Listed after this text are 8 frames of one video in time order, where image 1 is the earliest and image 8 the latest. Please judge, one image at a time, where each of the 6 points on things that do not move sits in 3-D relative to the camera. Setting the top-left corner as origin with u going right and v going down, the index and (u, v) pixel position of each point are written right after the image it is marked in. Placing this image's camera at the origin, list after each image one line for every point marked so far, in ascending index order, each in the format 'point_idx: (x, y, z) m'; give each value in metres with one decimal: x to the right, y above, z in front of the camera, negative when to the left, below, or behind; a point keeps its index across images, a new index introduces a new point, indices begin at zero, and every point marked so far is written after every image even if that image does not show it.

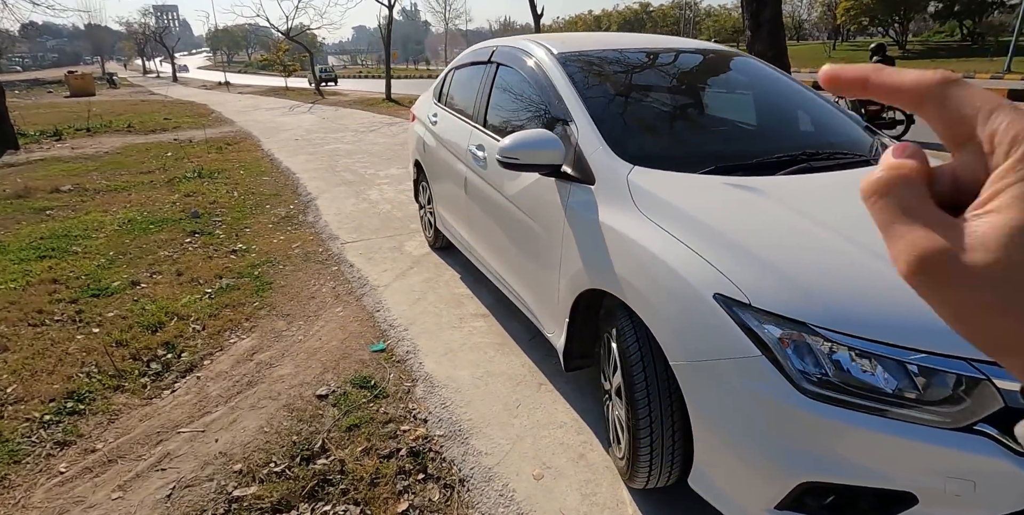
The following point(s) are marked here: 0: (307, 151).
0: (-3.2, +1.6, +9.1) m
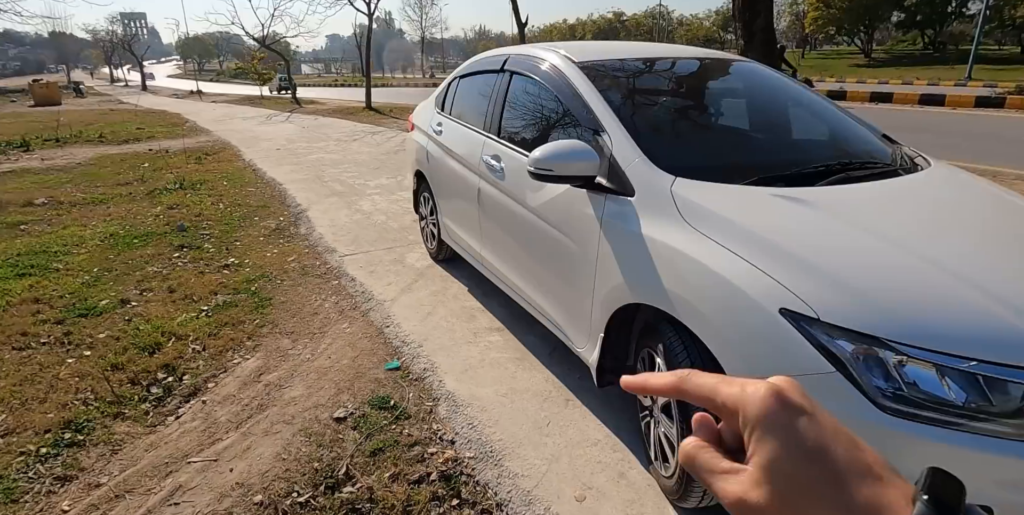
0: (-3.3, +1.5, +8.9) m
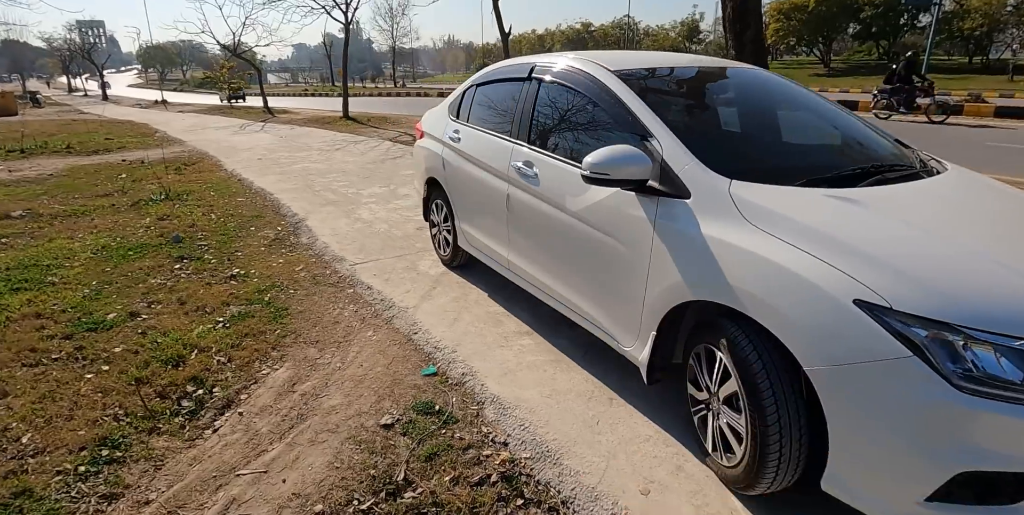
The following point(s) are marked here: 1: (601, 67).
0: (-3.5, +1.3, +8.8) m
1: (+0.5, +1.0, +3.0) m
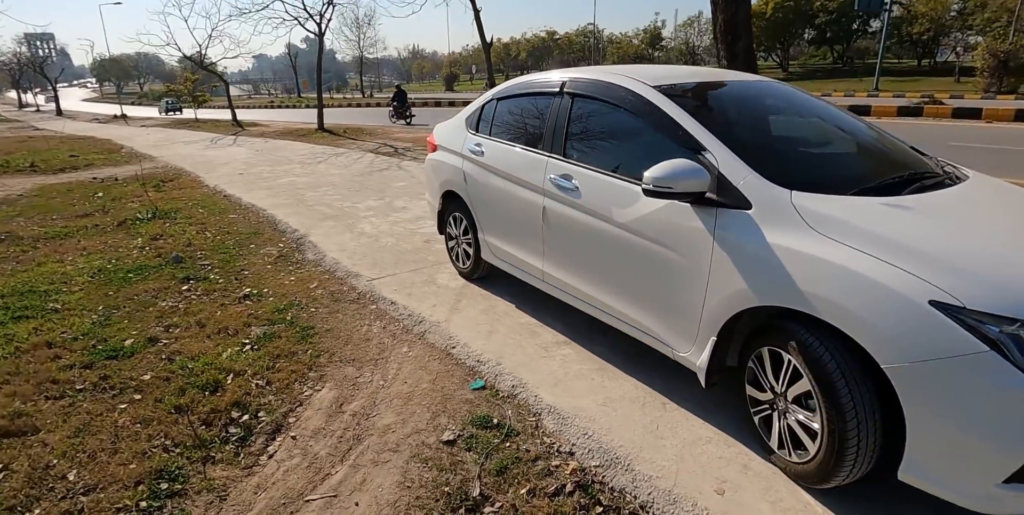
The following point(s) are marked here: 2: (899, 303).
0: (-3.7, +1.0, +8.6) m
1: (+0.7, +0.9, +3.1) m
2: (+1.3, -0.1, +2.0) m
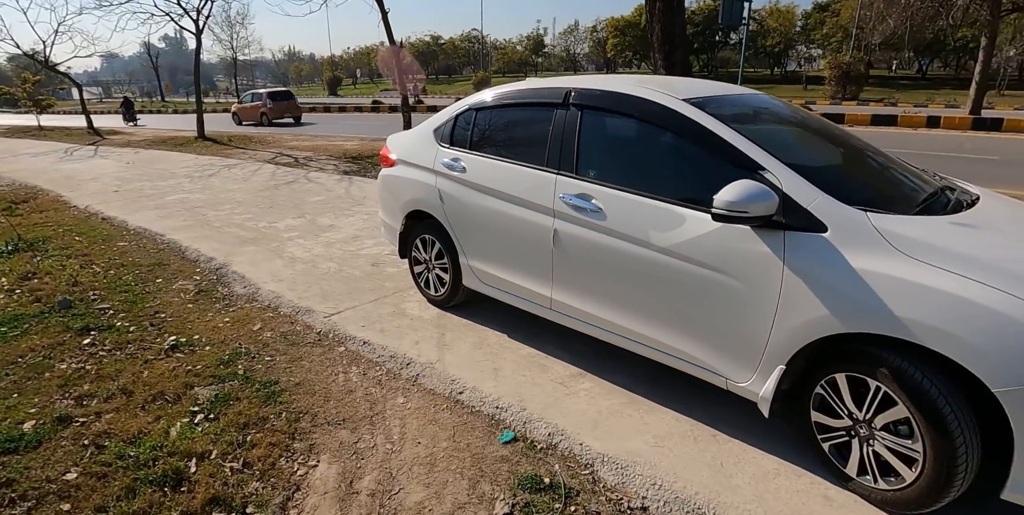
0: (-4.6, +0.7, +7.4) m
1: (+0.7, +0.8, +2.9) m
2: (+1.6, -0.2, +1.9) m
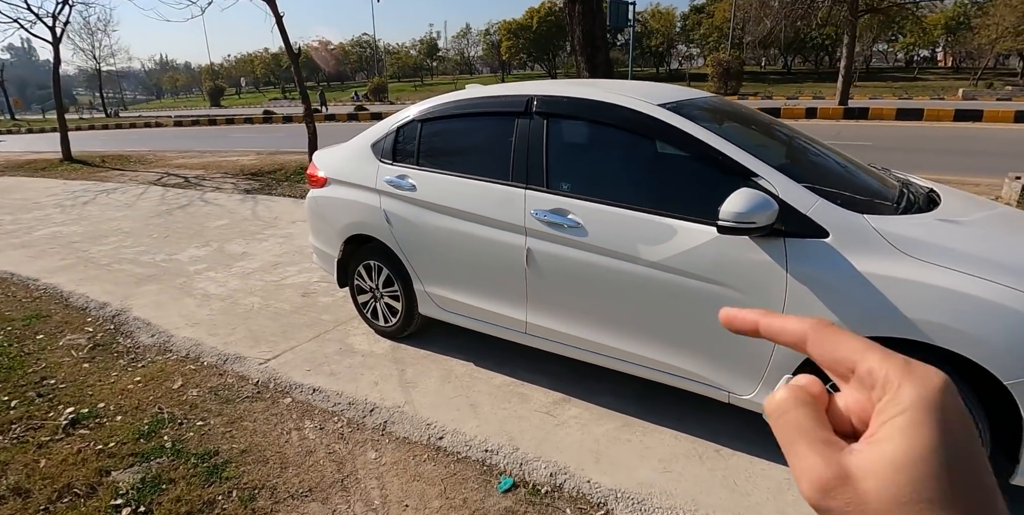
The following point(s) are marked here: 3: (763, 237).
0: (-5.4, +0.1, +6.4) m
1: (+0.6, +0.7, +2.7) m
2: (+1.6, -0.2, +1.9) m
3: (+1.0, +0.1, +2.3) m
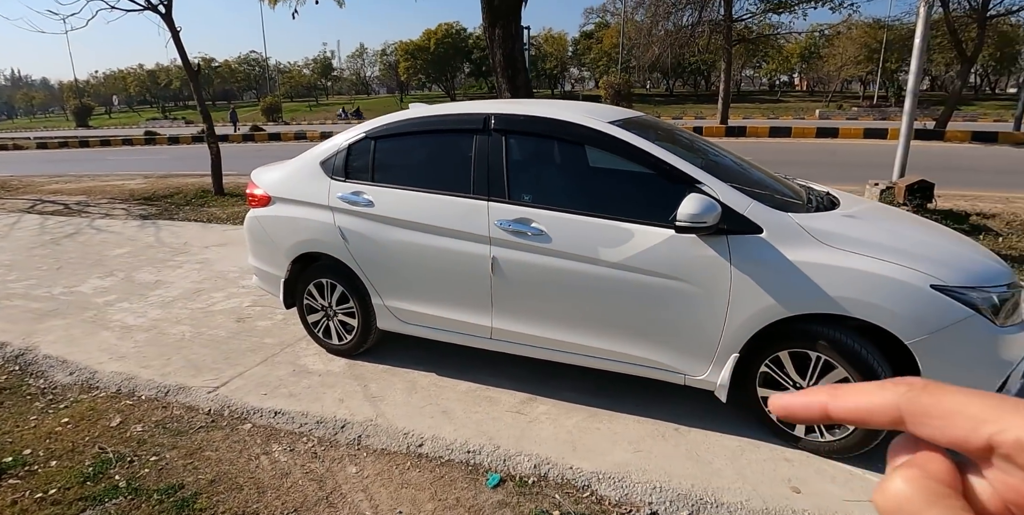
0: (-6.1, -0.3, +5.5) m
1: (+0.4, +0.7, +3.0) m
2: (+1.6, -0.1, +2.3) m
3: (+0.9, +0.1, +2.6) m
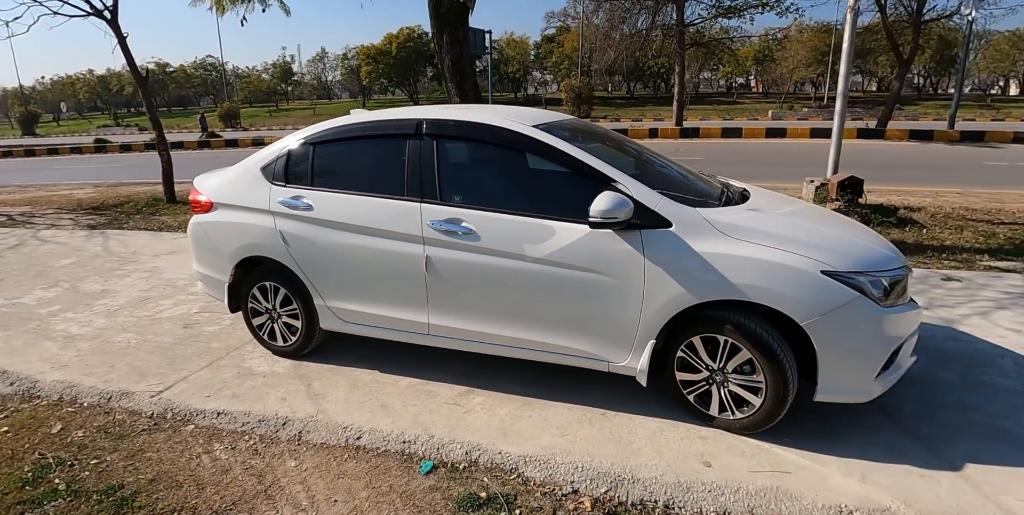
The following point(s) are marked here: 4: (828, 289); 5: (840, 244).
0: (-6.5, -0.4, +5.4) m
1: (0.0, +0.7, +3.1) m
2: (+1.3, -0.1, +2.6) m
3: (+0.5, +0.1, +2.8) m
4: (+1.4, -0.2, +2.5) m
5: (+1.6, +0.1, +2.7) m
